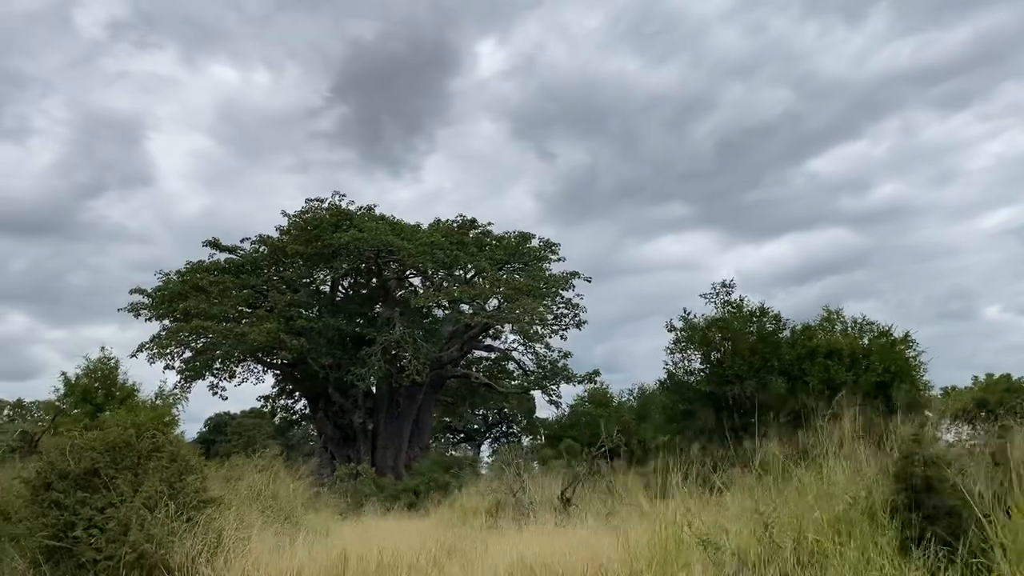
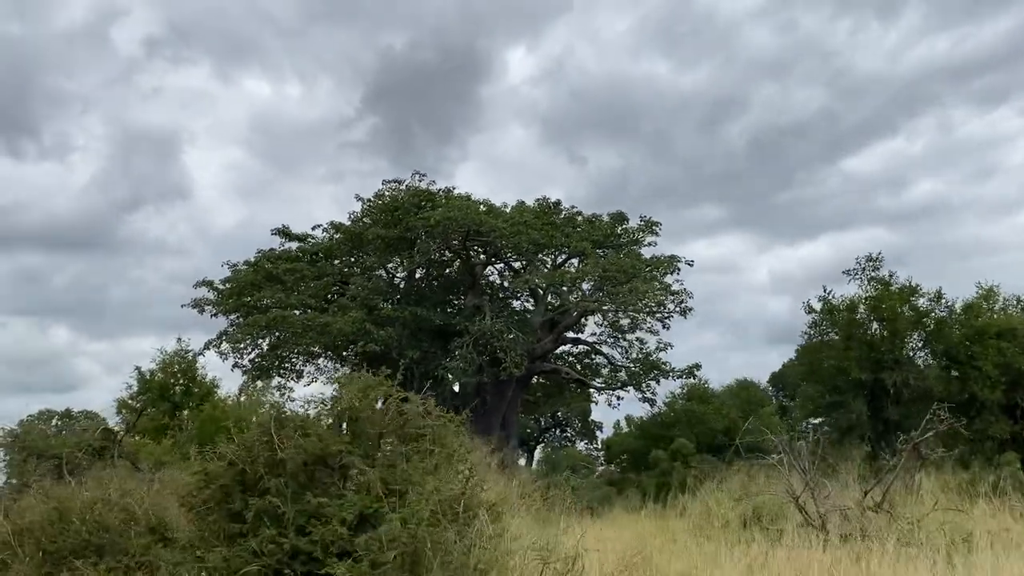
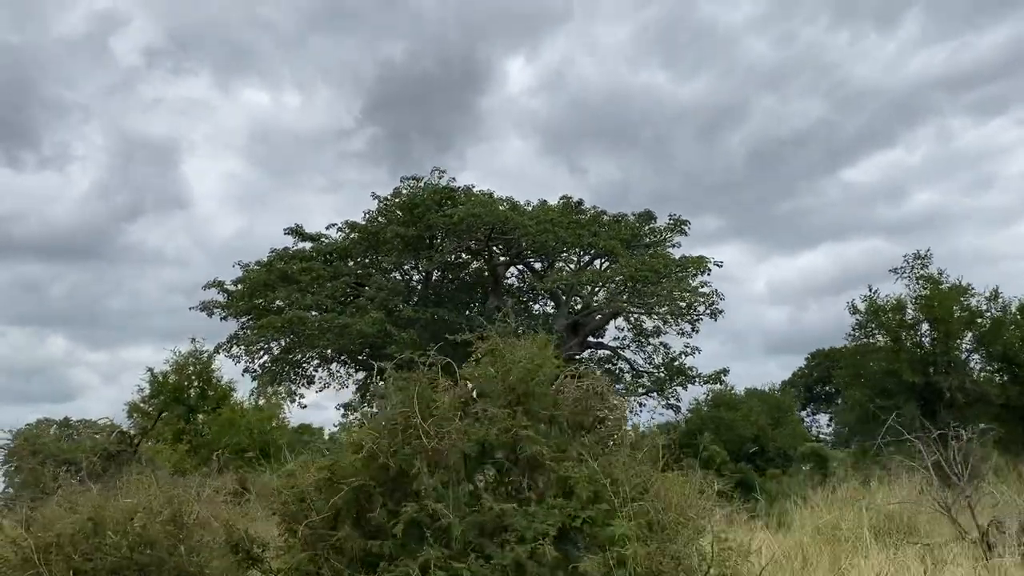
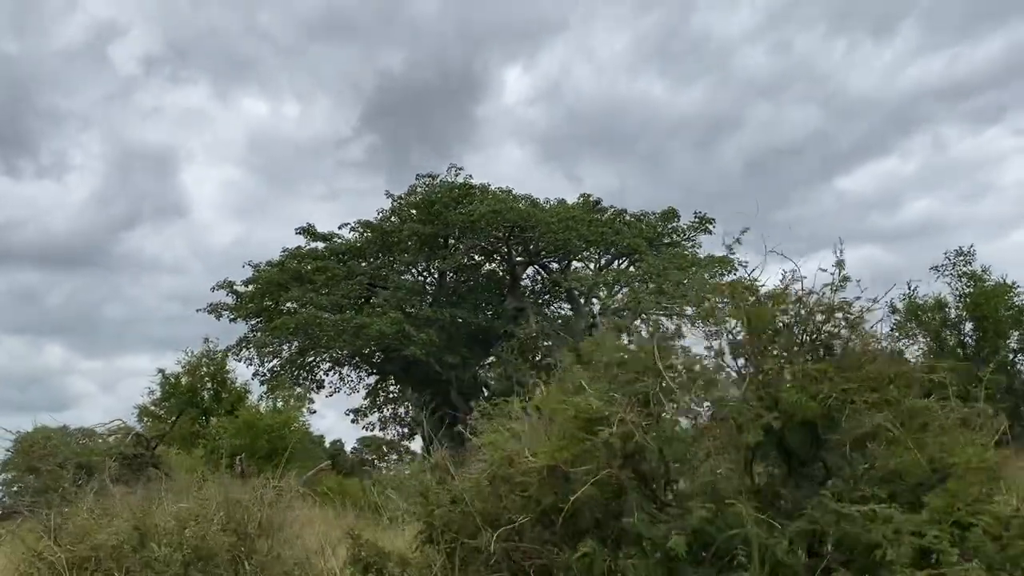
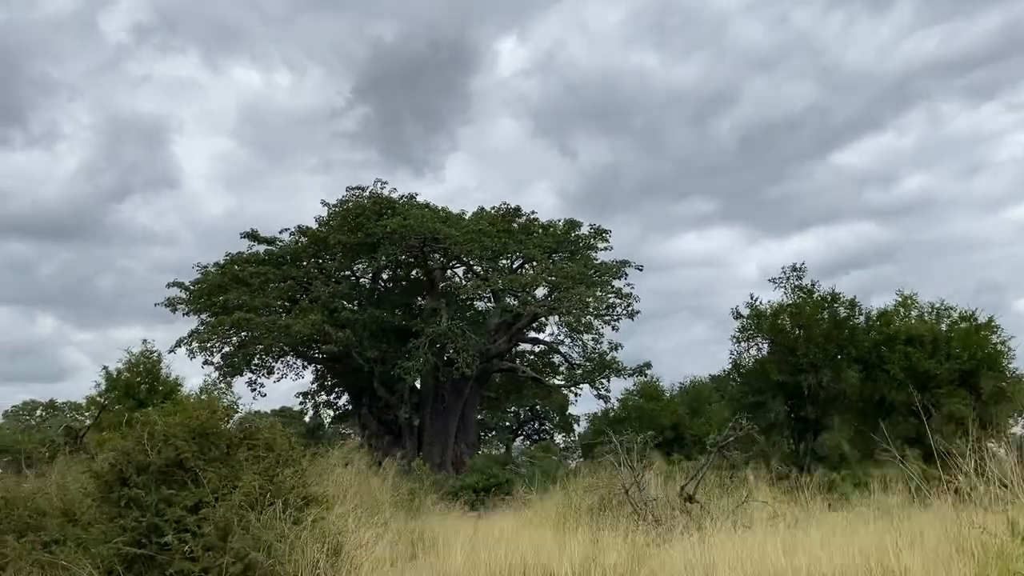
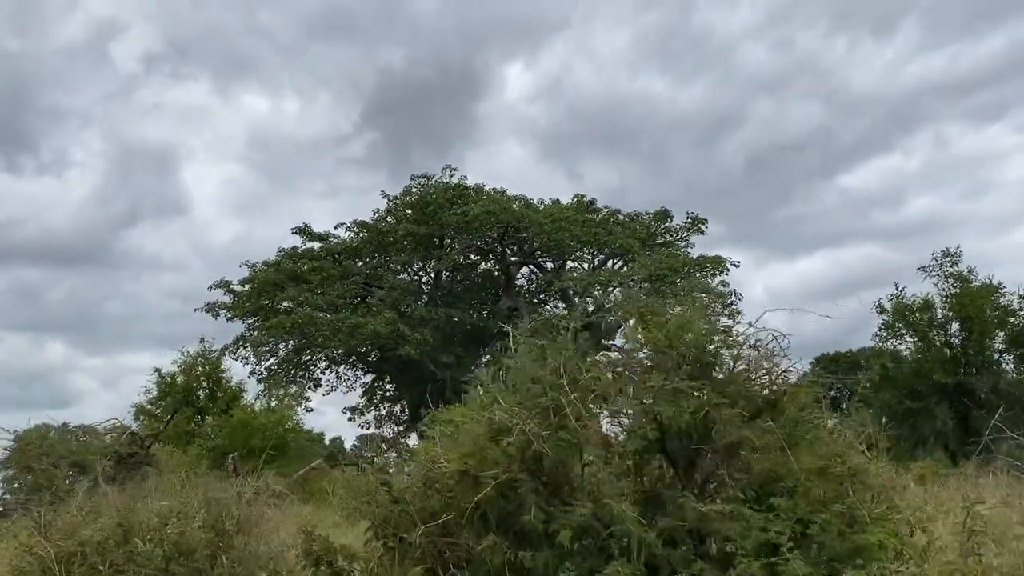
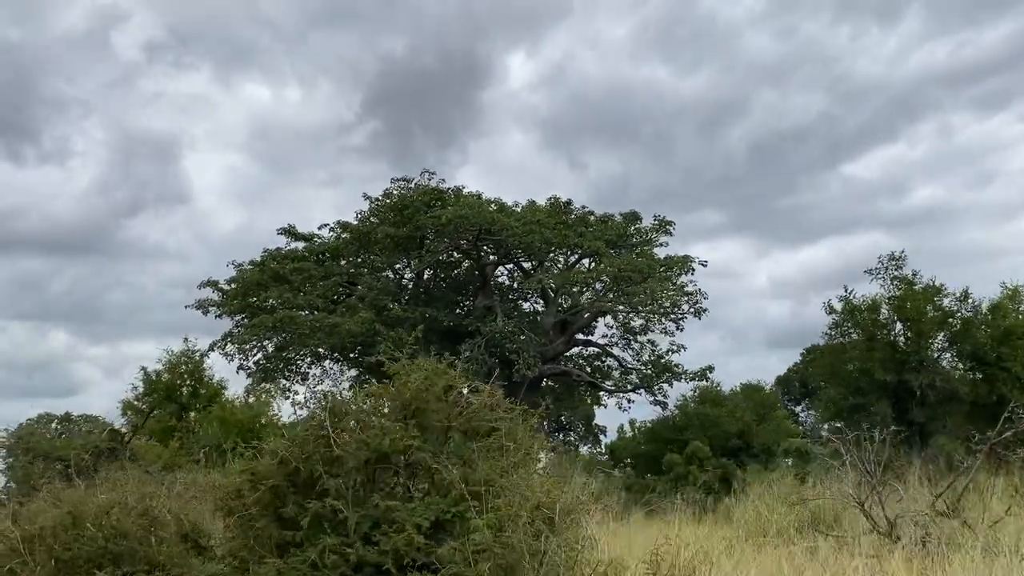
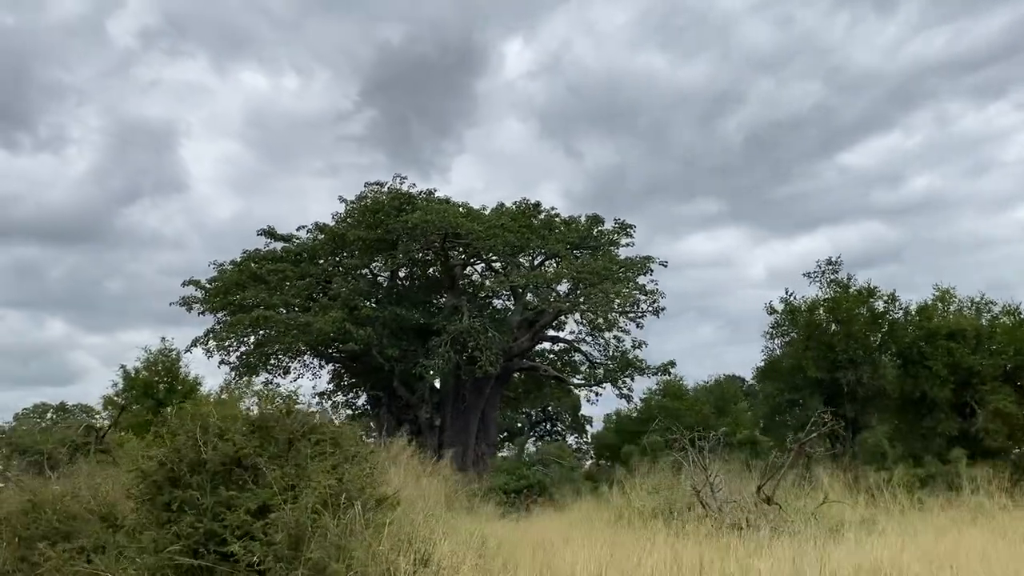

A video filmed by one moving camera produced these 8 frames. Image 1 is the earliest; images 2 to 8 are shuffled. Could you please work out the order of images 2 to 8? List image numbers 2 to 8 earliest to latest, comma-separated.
5, 8, 2, 7, 3, 6, 4
